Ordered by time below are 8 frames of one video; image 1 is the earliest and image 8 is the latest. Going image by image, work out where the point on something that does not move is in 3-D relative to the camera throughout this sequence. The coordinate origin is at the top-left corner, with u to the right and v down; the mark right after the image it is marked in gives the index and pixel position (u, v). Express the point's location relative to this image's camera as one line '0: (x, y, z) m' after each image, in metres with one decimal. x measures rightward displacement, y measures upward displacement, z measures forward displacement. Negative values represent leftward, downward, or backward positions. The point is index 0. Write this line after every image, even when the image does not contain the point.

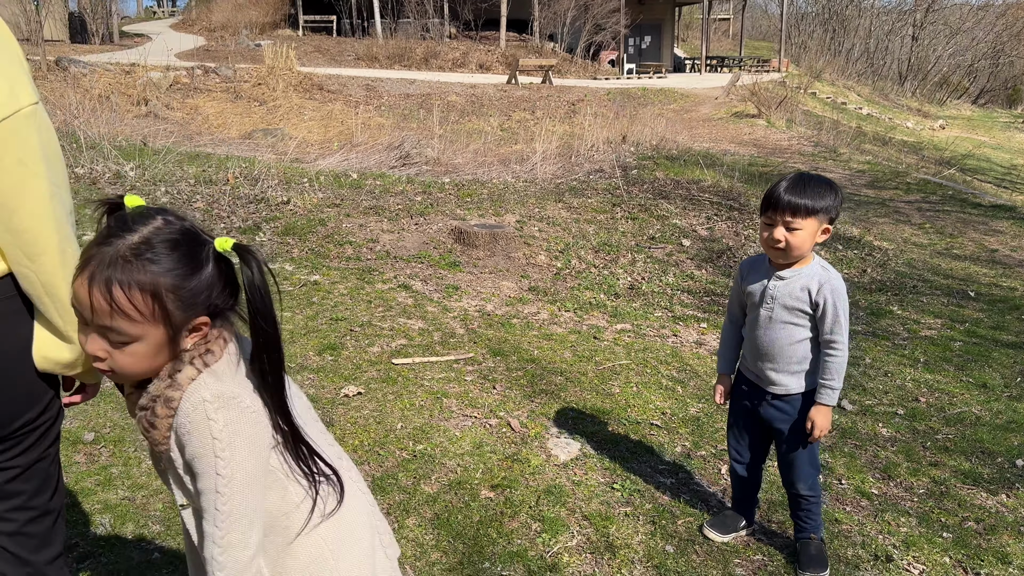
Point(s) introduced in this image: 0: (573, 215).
0: (+0.5, +0.6, +7.0) m
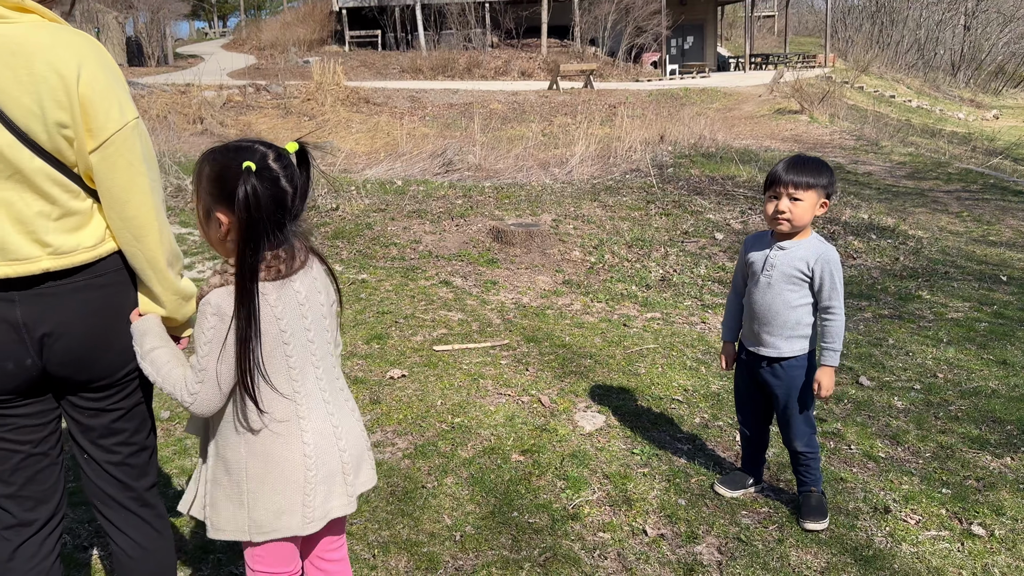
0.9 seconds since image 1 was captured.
0: (+0.9, +0.7, +7.2) m
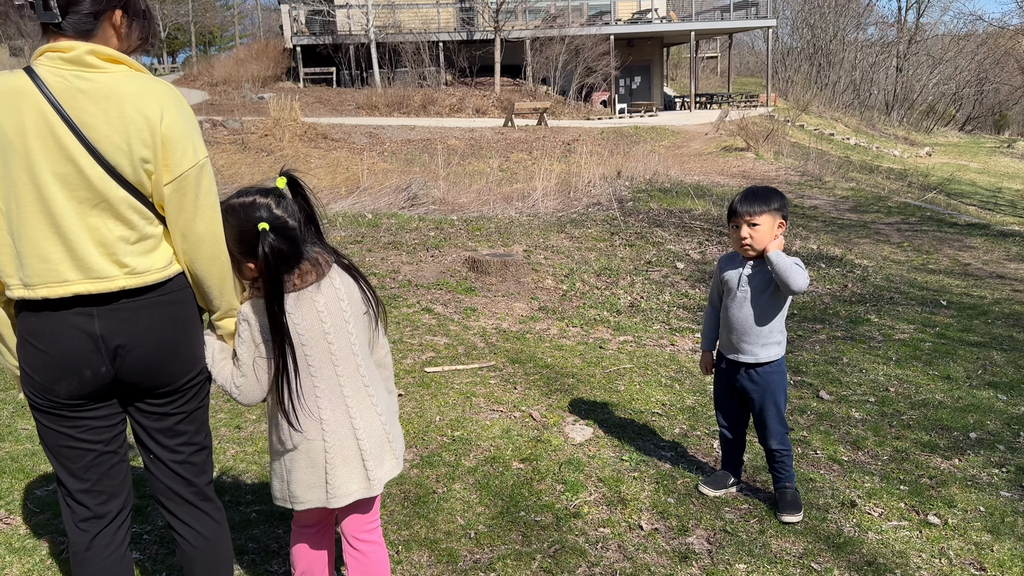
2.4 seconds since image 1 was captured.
0: (+0.6, +0.4, +7.5) m
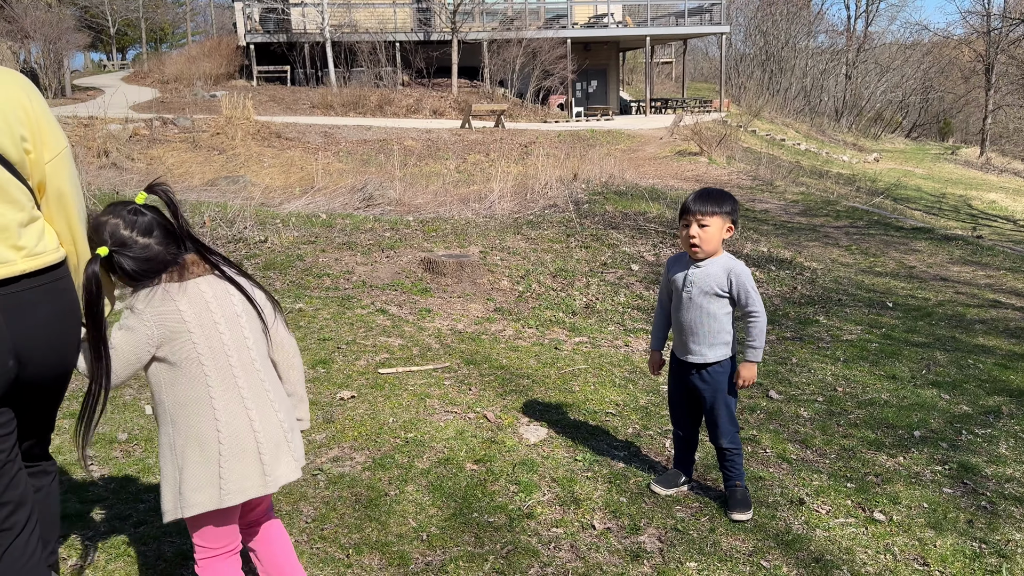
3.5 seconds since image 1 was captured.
0: (+0.2, +0.4, +7.6) m
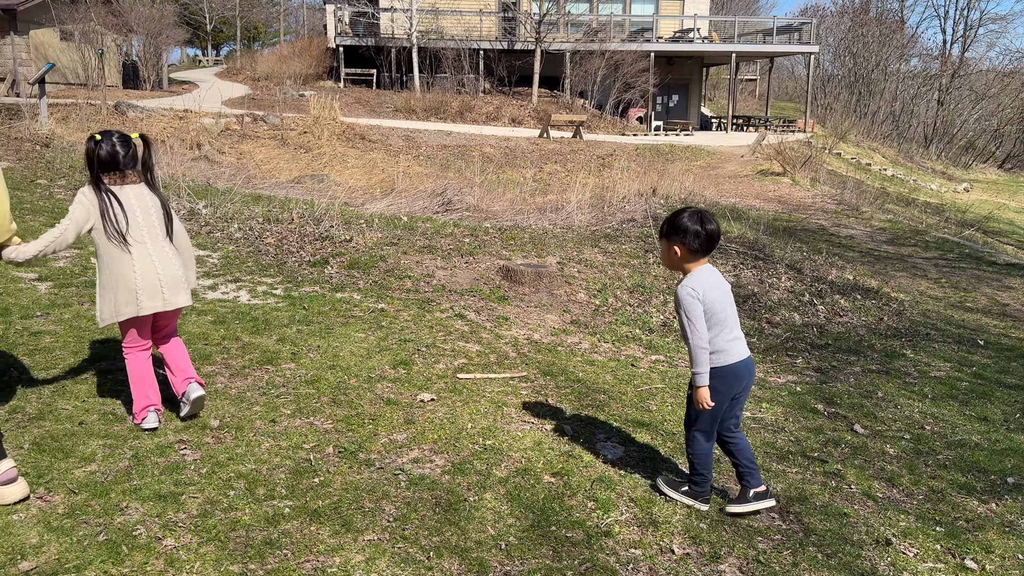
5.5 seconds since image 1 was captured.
0: (+0.9, +0.3, +7.5) m
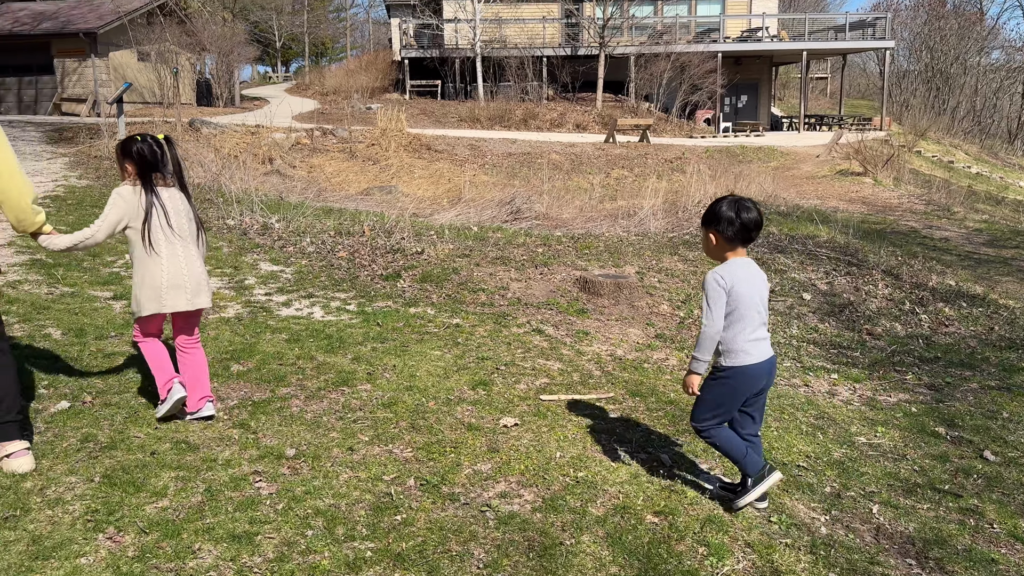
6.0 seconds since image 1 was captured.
0: (+1.6, +0.2, +7.2) m
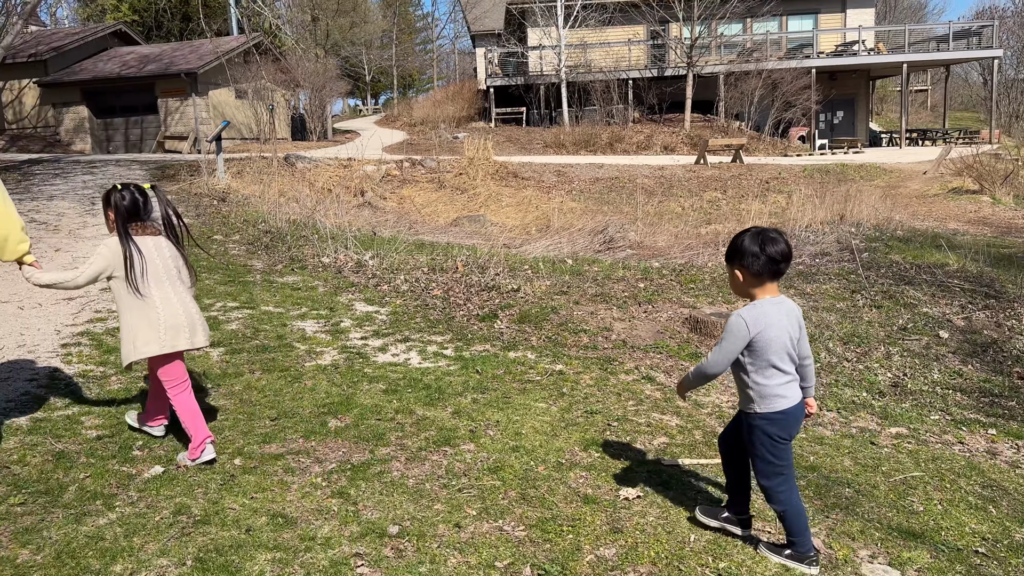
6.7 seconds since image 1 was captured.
0: (+2.4, -0.1, +6.6) m
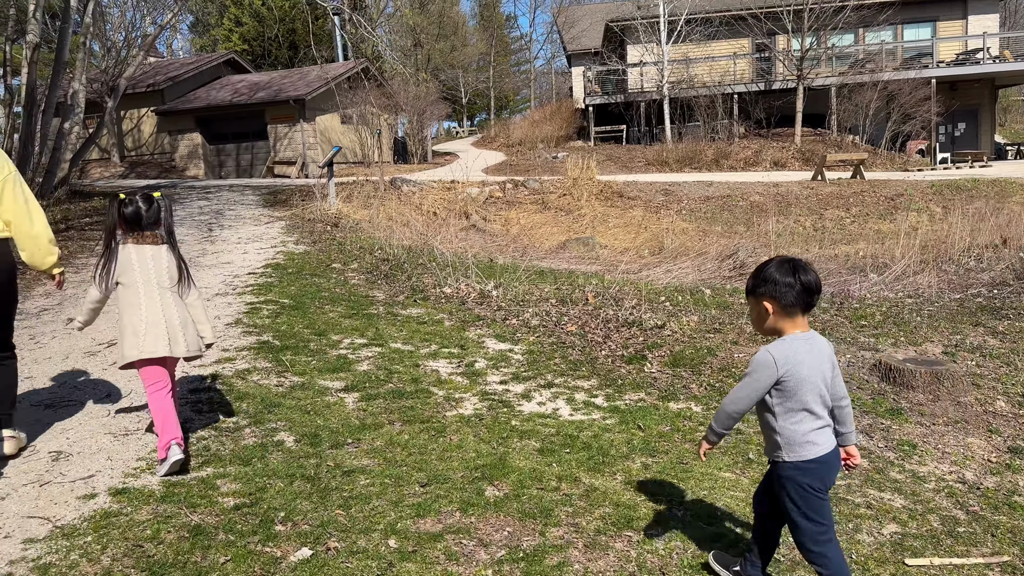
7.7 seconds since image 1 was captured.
0: (+3.5, -0.4, +5.7) m
